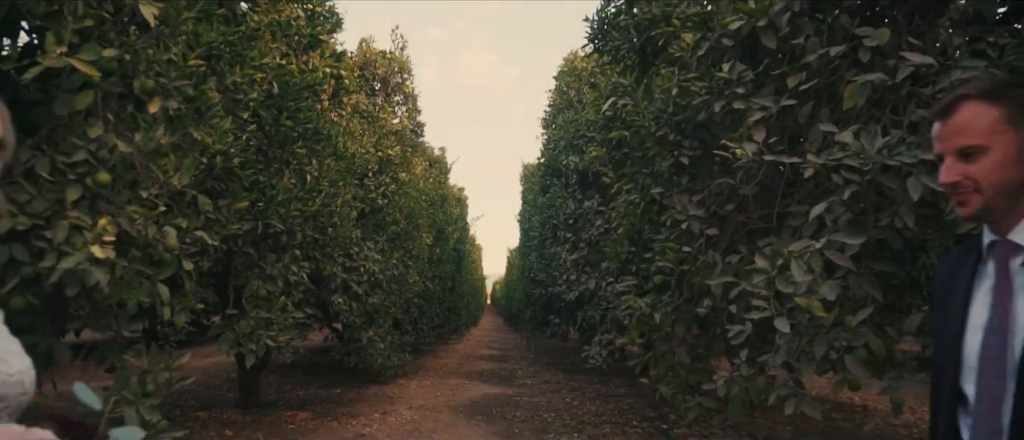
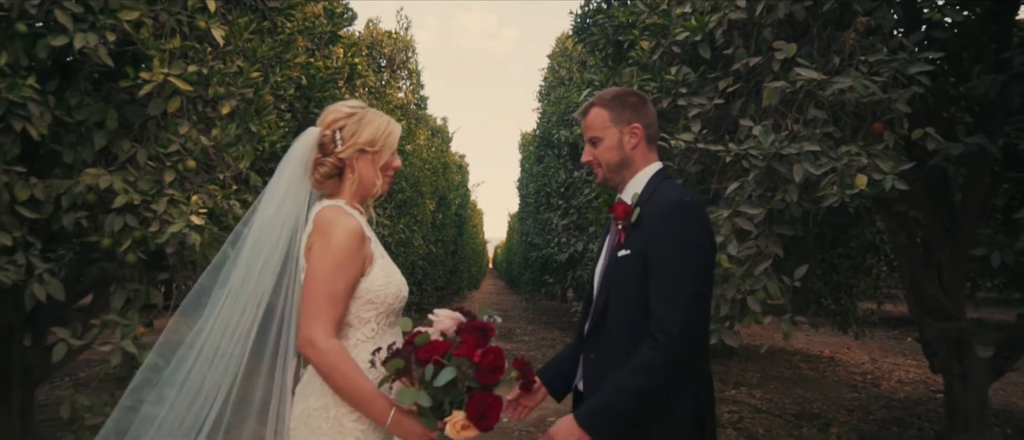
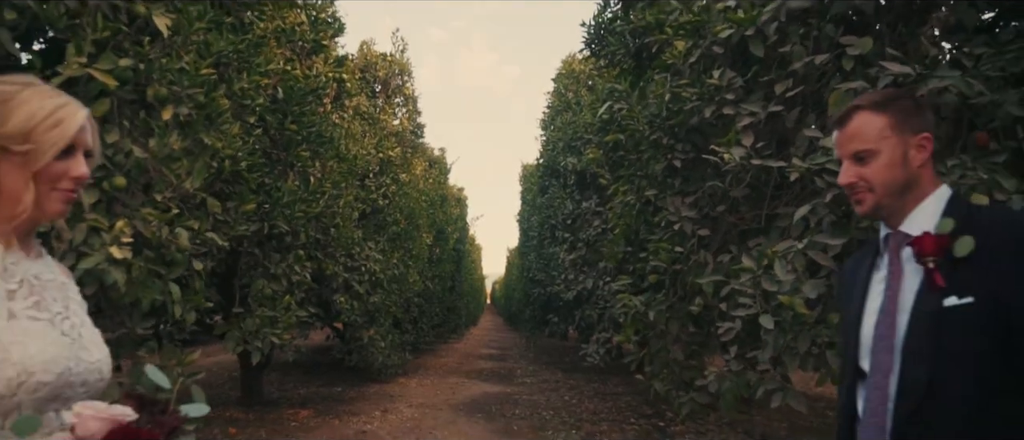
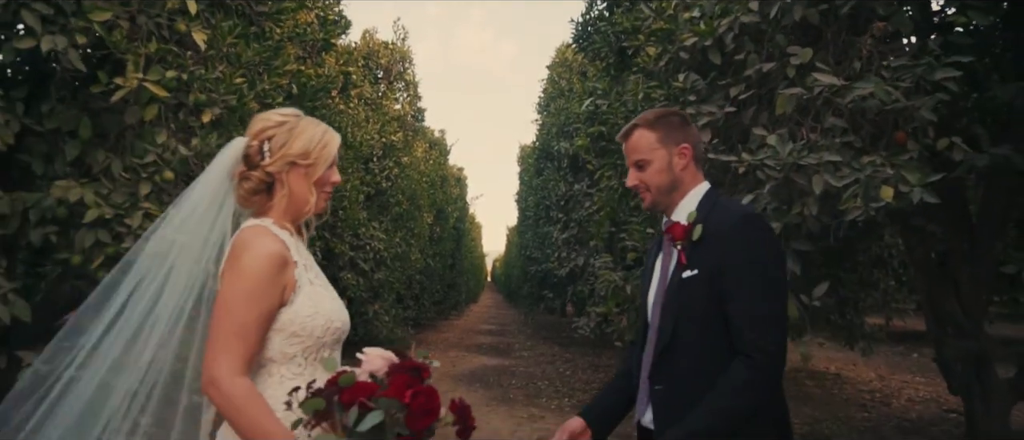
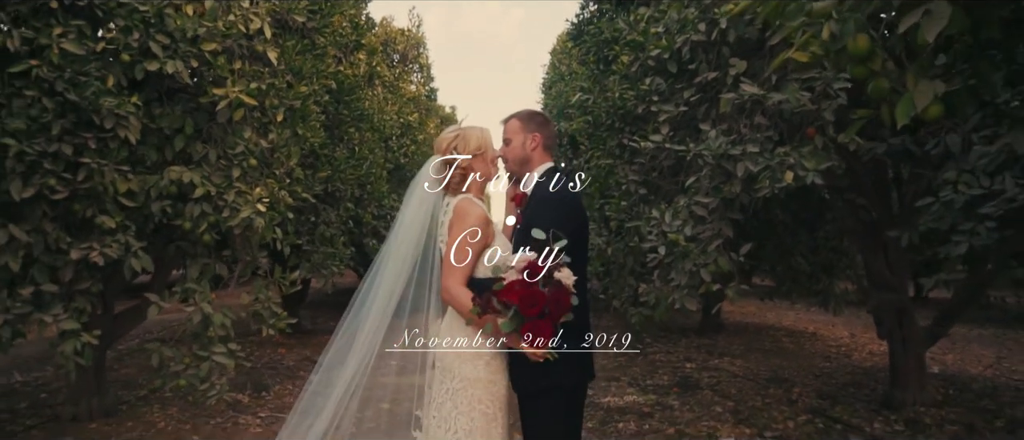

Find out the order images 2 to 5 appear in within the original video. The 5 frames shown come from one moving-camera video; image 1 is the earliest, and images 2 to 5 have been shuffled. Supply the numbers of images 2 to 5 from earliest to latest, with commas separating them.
3, 4, 2, 5
